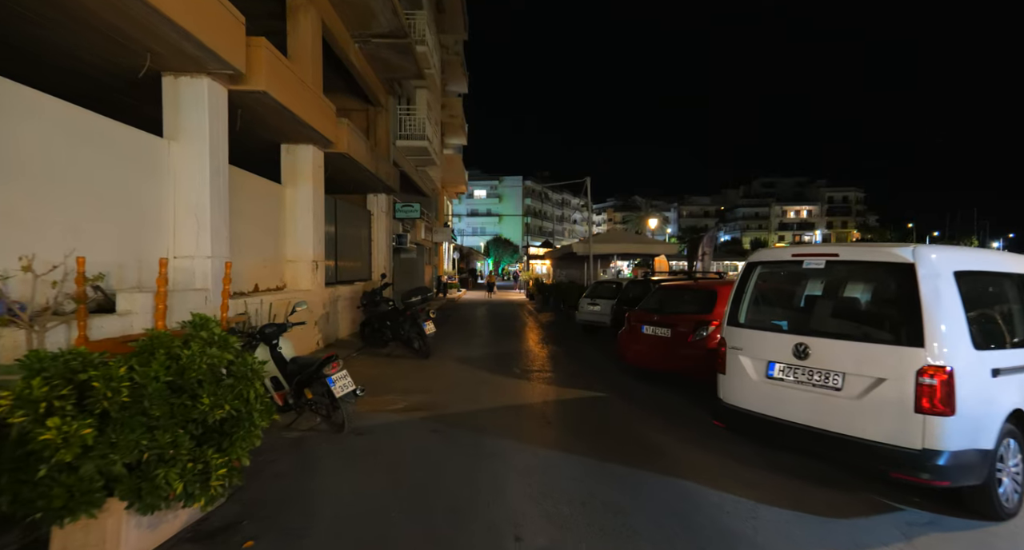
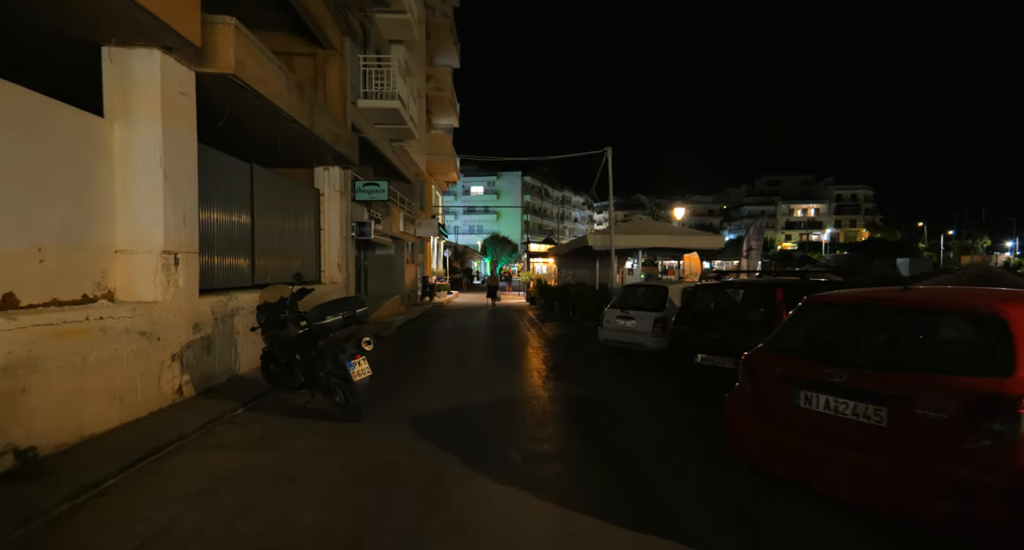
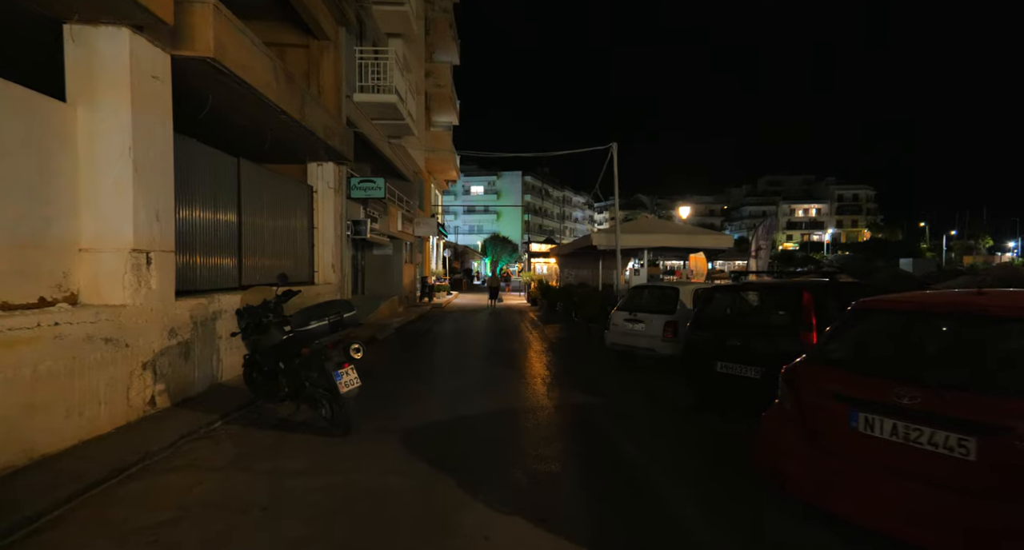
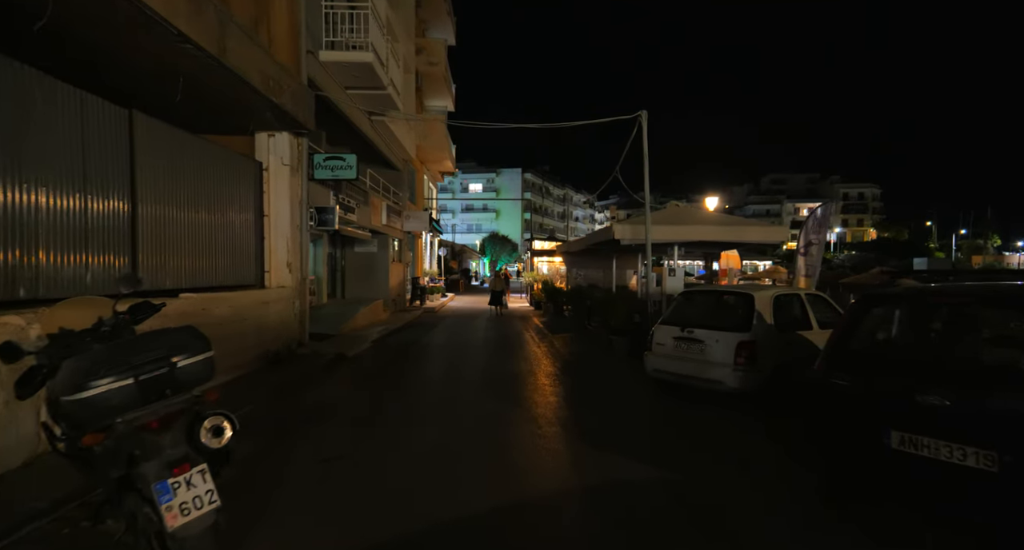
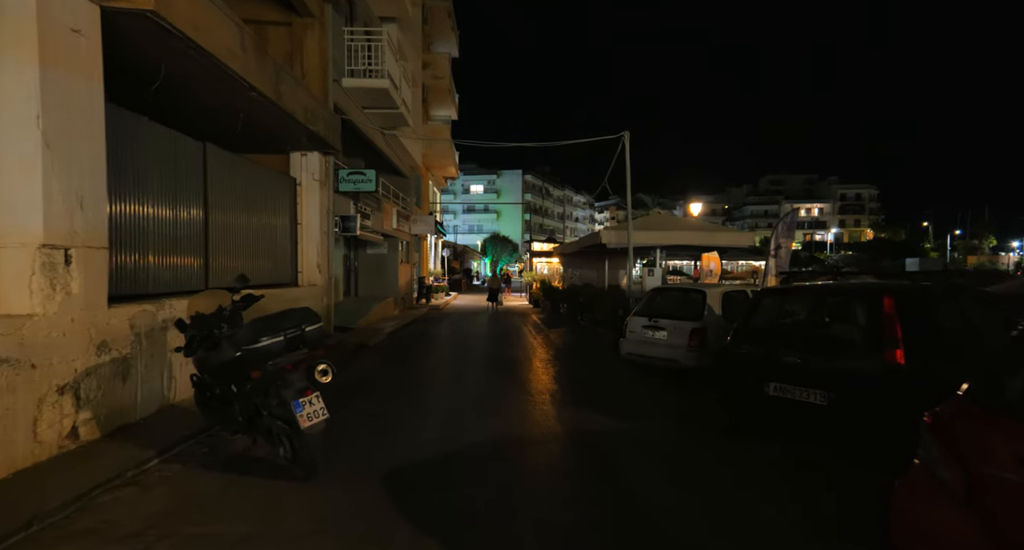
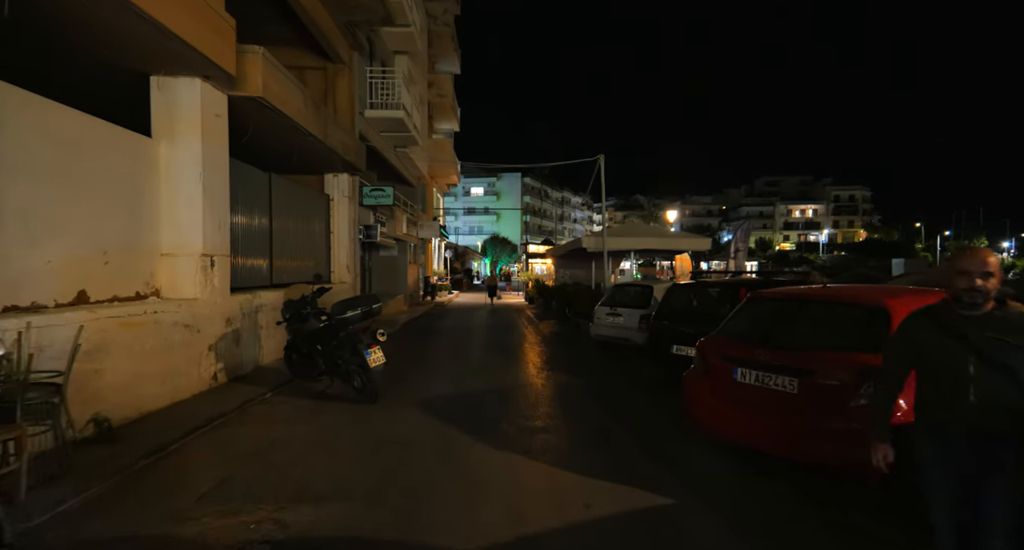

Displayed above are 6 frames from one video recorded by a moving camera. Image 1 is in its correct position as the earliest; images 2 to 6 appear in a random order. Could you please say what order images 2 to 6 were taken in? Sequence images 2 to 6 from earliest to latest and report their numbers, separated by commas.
6, 2, 3, 5, 4
